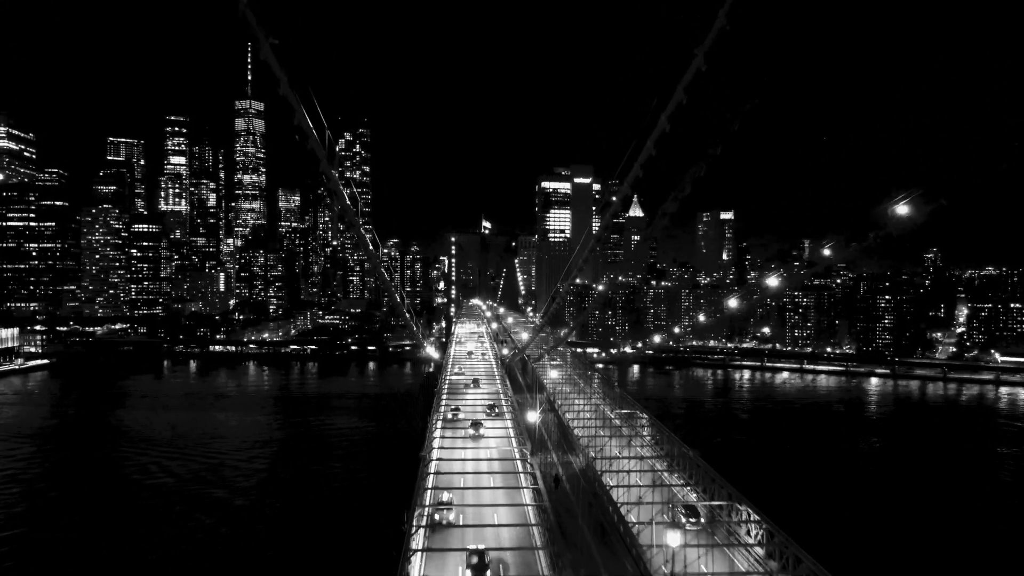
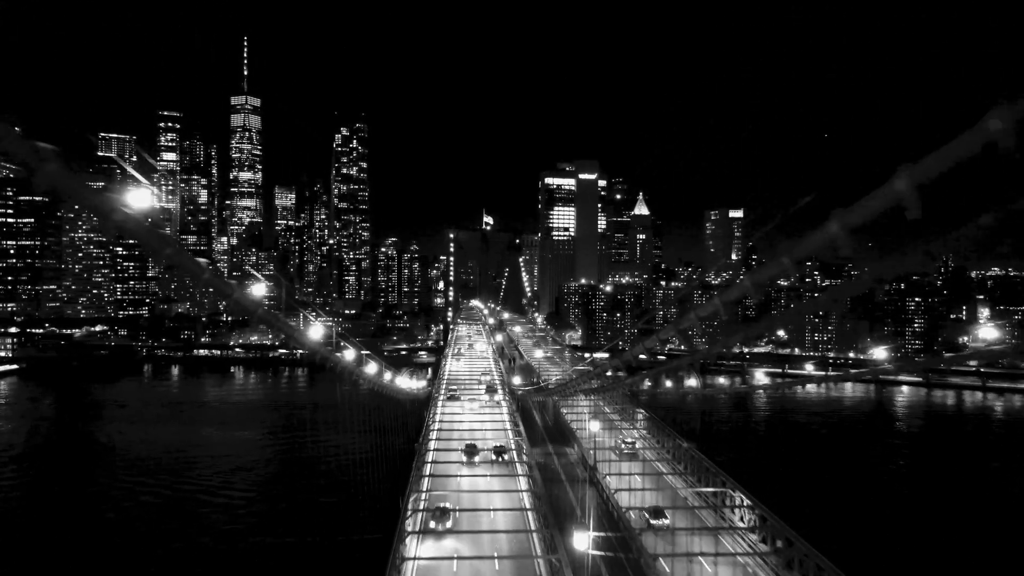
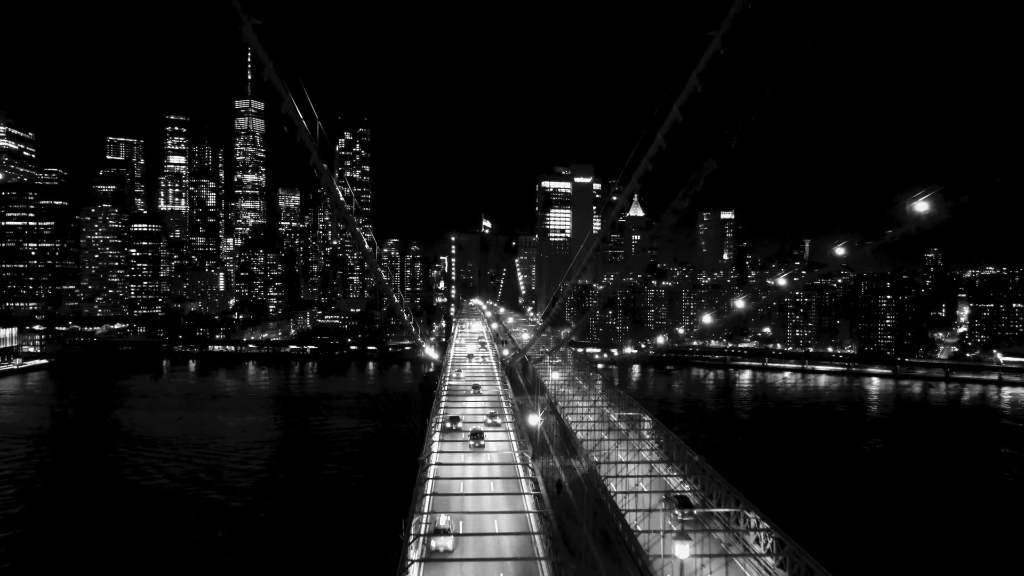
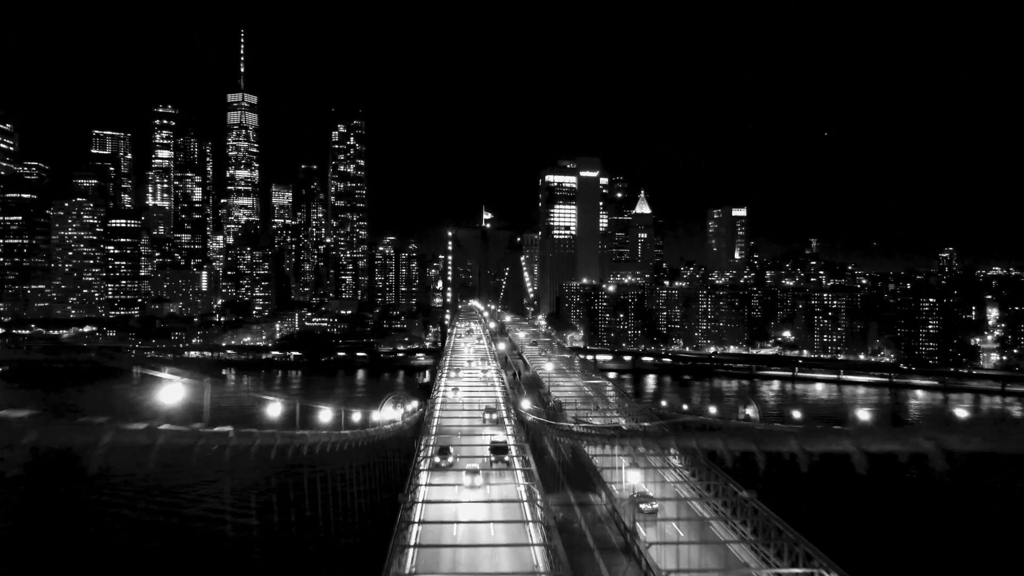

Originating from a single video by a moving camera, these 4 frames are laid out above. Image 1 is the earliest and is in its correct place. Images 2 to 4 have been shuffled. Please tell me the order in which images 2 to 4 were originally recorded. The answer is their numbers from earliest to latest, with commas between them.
3, 2, 4
